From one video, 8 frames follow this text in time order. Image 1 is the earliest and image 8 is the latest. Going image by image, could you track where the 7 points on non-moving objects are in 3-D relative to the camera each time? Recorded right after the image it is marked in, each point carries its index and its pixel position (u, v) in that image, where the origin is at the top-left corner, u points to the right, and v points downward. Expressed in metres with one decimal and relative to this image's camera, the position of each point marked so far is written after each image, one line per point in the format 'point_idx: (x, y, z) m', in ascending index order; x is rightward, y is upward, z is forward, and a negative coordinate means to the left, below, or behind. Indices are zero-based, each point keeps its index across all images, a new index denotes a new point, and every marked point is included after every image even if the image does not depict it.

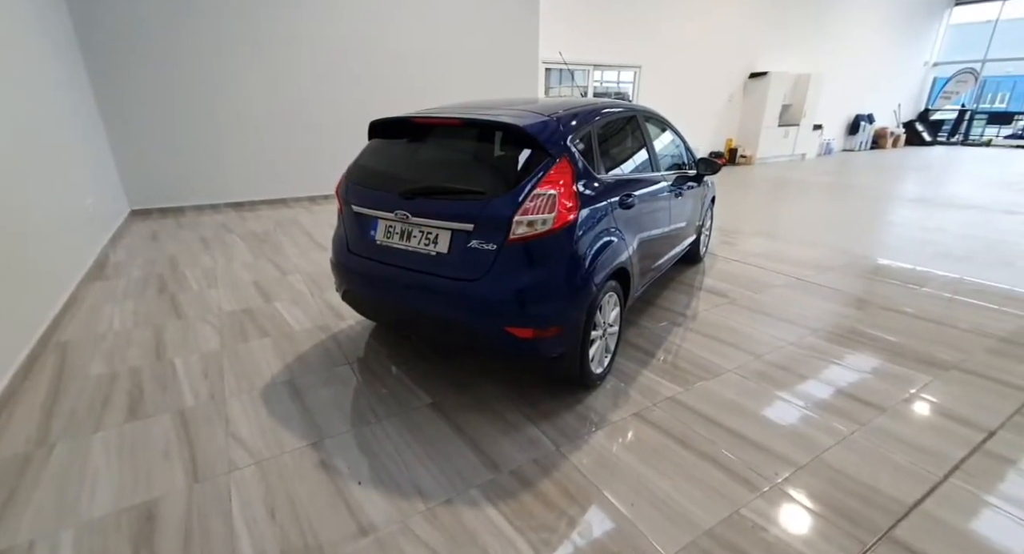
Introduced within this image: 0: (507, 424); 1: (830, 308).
0: (0.0, -0.6, +2.0) m
1: (+2.1, -0.2, +3.2) m
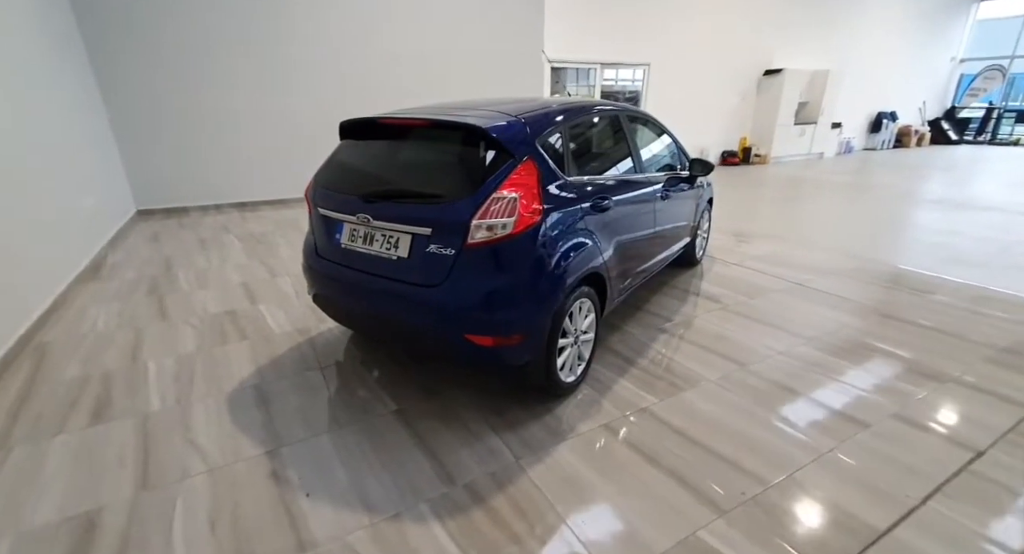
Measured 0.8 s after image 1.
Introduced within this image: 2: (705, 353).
0: (-0.2, -0.6, +2.0) m
1: (+2.0, -0.2, +3.0) m
2: (+1.0, -0.4, +2.6) m
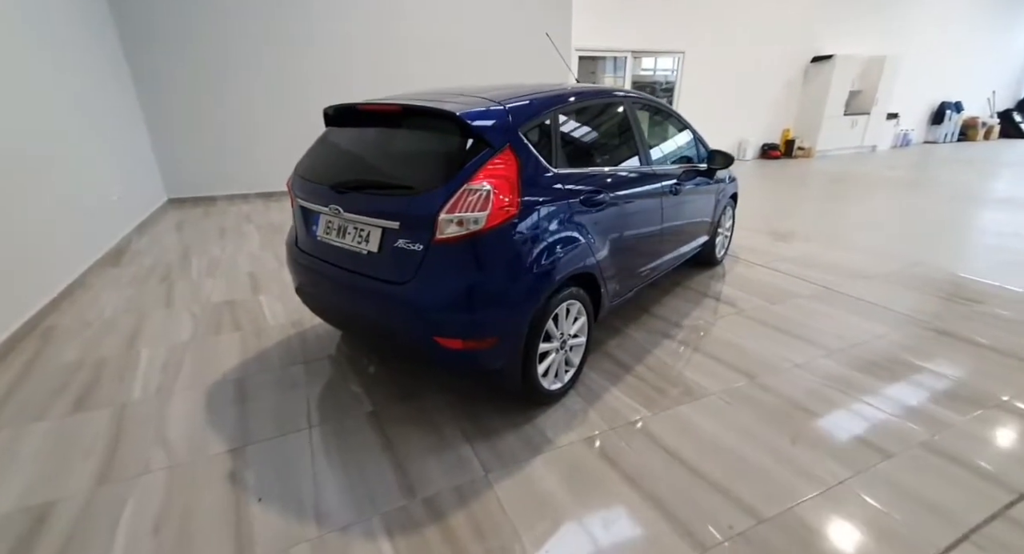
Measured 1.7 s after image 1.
0: (-0.3, -0.6, +1.9) m
1: (+2.0, -0.3, +2.7) m
2: (+1.0, -0.4, +2.4) m
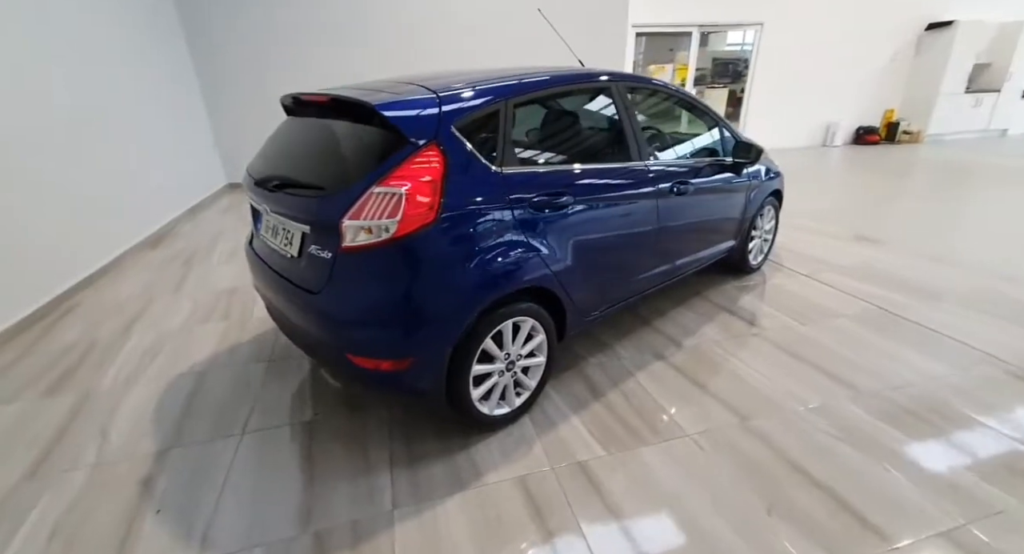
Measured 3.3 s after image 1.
0: (-0.5, -0.7, +1.7) m
1: (+1.8, -0.4, +2.2) m
2: (+0.8, -0.5, +2.0) m
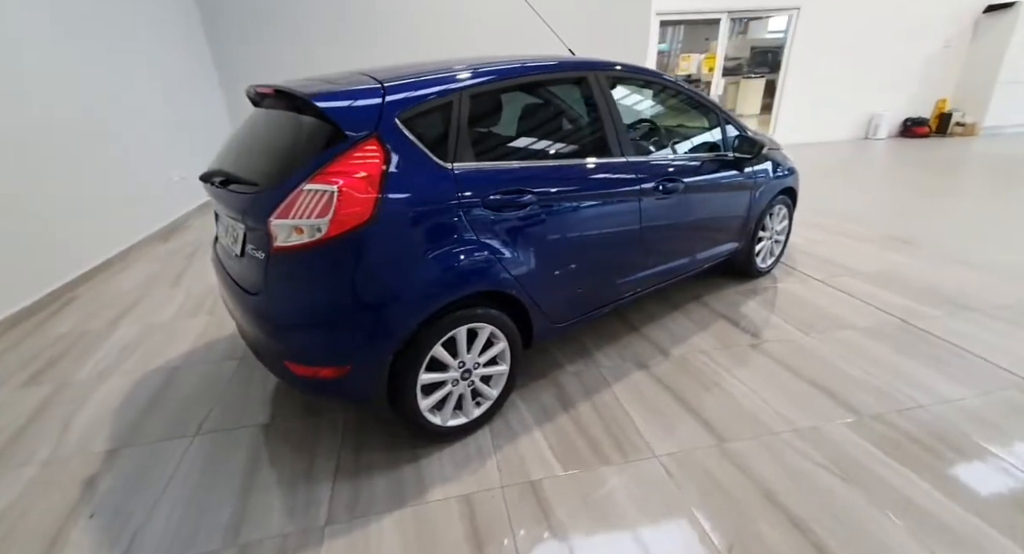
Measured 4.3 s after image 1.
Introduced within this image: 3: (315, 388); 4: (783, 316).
0: (-0.7, -0.7, +1.6) m
1: (+1.7, -0.4, +2.0) m
2: (+0.6, -0.5, +1.9) m
3: (-0.6, -0.4, +1.5) m
4: (+1.4, -0.2, +2.5) m
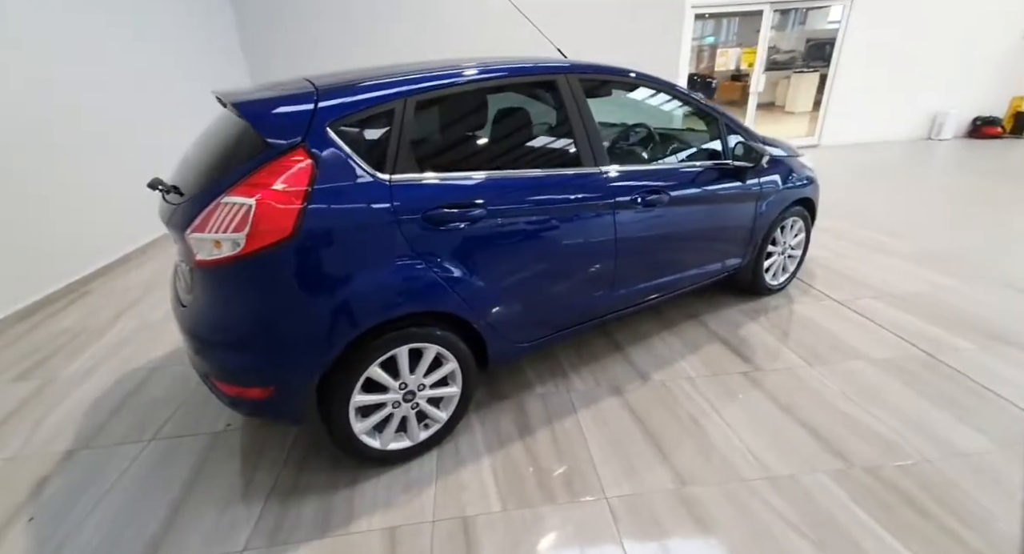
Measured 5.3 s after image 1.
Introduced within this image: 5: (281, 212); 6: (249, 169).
0: (-0.9, -0.7, +1.6) m
1: (+1.5, -0.5, +1.7) m
2: (+0.5, -0.6, +1.7) m
3: (-0.8, -0.4, +1.5) m
4: (+1.3, -0.3, +2.3) m
5: (-0.6, +0.2, +1.3) m
6: (-0.7, +0.3, +1.3) m
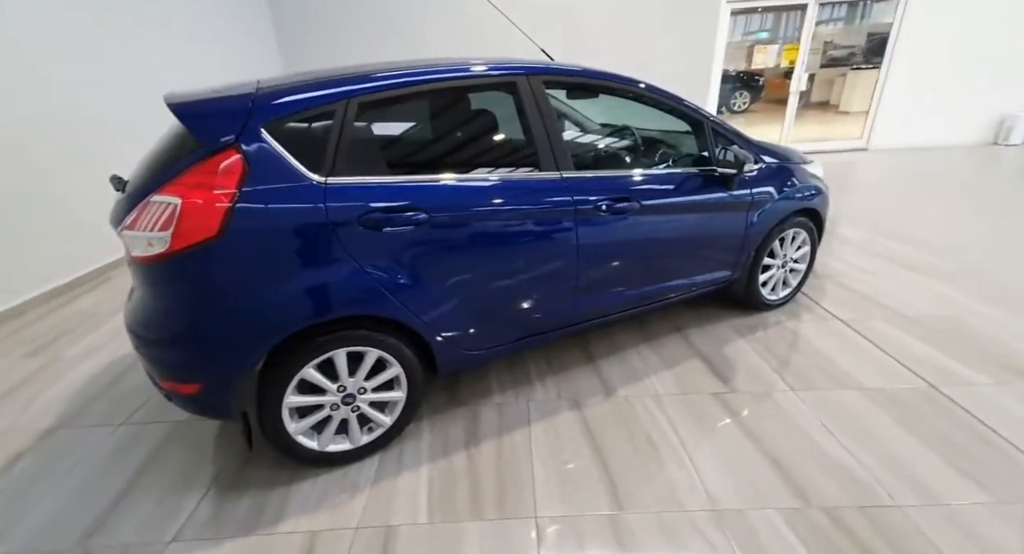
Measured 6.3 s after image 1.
0: (-1.1, -0.7, +1.6) m
1: (+1.3, -0.6, +1.6) m
2: (+0.3, -0.6, +1.6) m
3: (-1.0, -0.4, +1.5) m
4: (+1.2, -0.4, +2.1) m
5: (-0.8, +0.2, +1.3) m
6: (-0.9, +0.3, +1.4) m
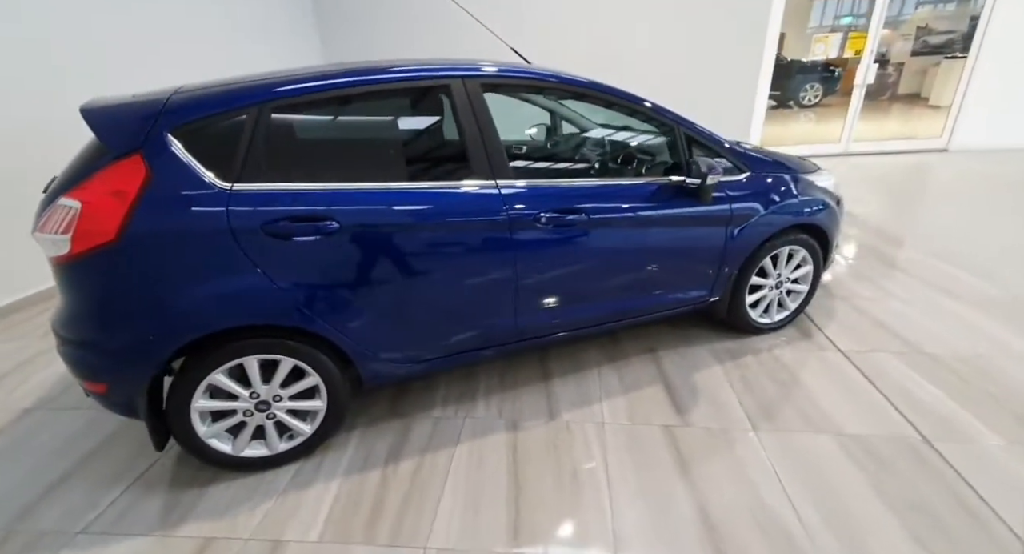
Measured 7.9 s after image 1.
0: (-1.4, -0.7, +1.7) m
1: (+1.0, -0.7, +1.3) m
2: (0.0, -0.7, +1.5) m
3: (-1.3, -0.4, +1.6) m
4: (+0.9, -0.5, +1.9) m
5: (-1.1, +0.2, +1.3) m
6: (-1.2, +0.3, +1.4) m
